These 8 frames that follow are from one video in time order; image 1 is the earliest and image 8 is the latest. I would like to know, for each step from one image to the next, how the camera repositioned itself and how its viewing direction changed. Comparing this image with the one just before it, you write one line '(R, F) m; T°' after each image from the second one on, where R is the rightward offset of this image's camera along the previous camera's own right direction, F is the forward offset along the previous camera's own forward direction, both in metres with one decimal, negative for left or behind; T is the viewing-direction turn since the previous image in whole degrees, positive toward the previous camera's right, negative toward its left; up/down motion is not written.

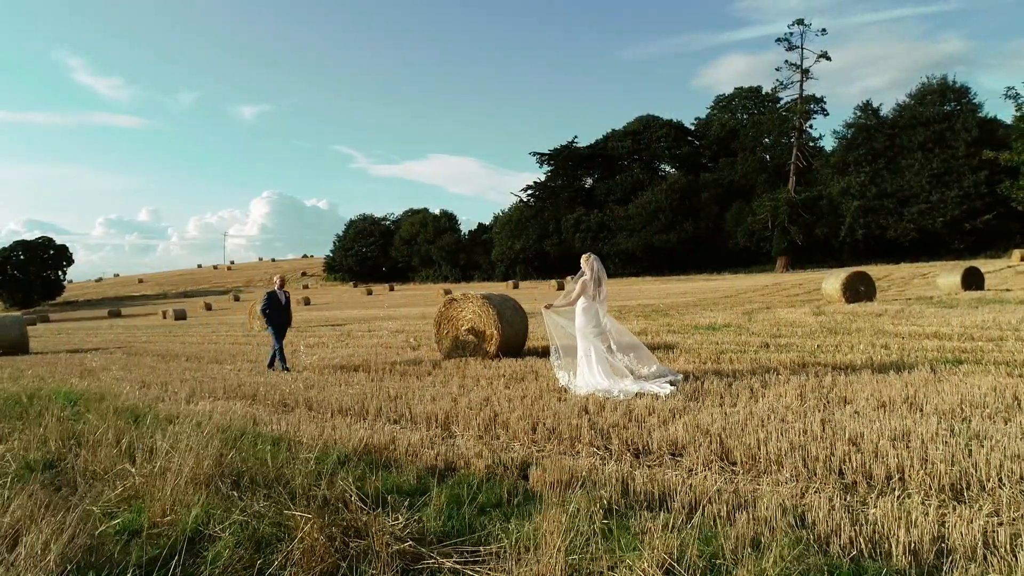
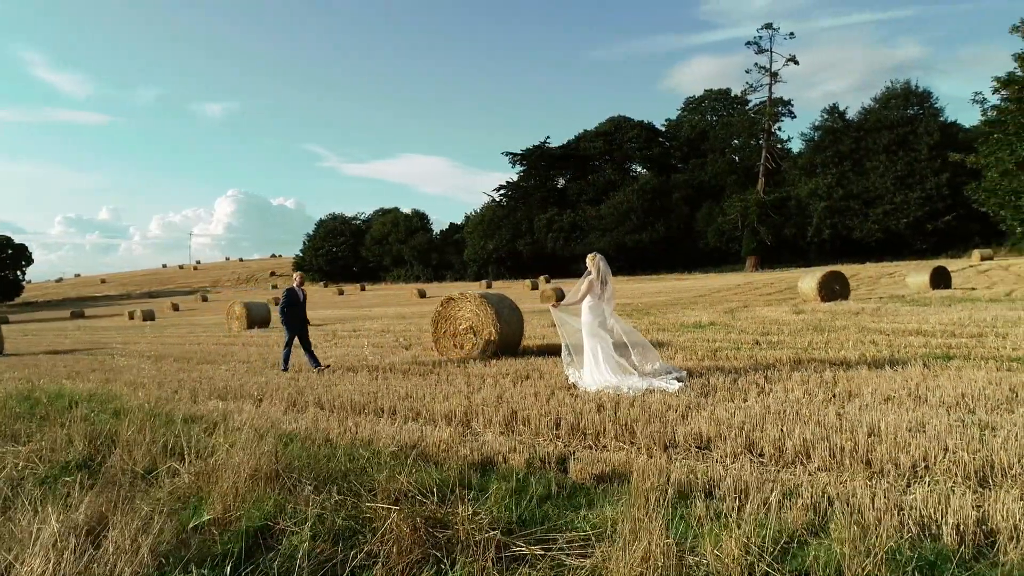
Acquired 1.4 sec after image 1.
(-0.4, -0.1) m; +2°
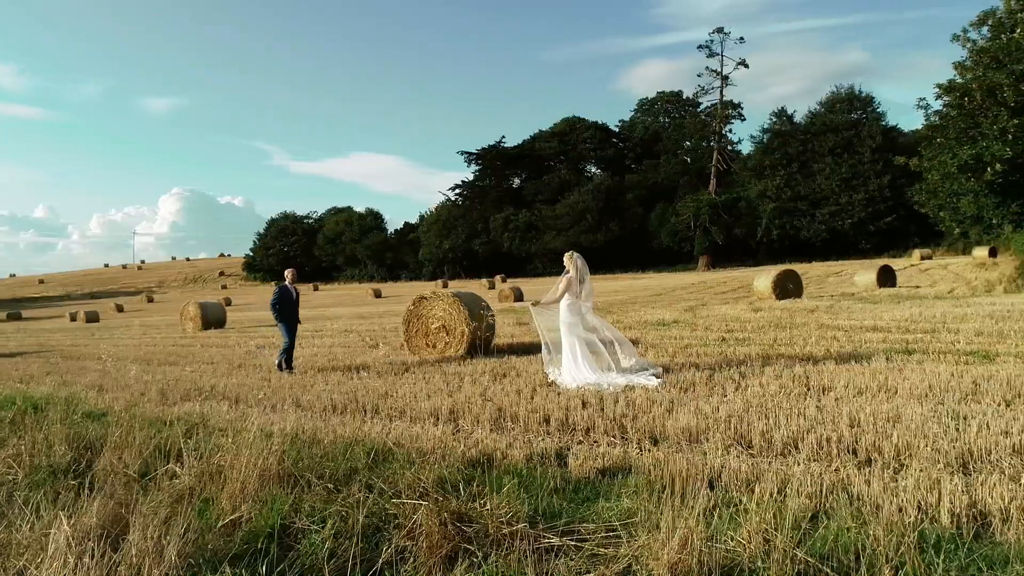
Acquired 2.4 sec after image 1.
(-0.3, 0.0) m; +4°
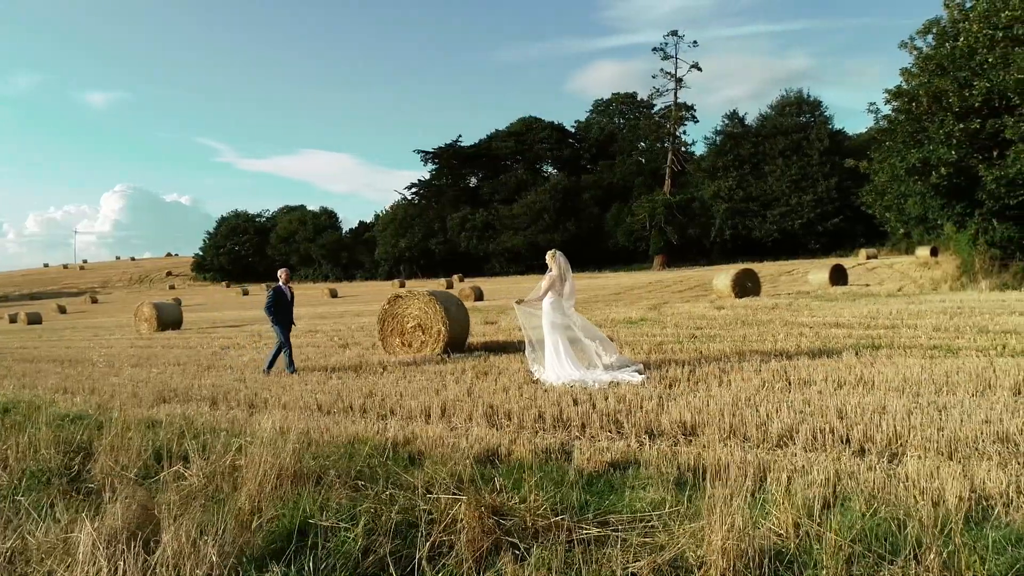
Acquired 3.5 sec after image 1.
(-0.3, 0.0) m; +4°
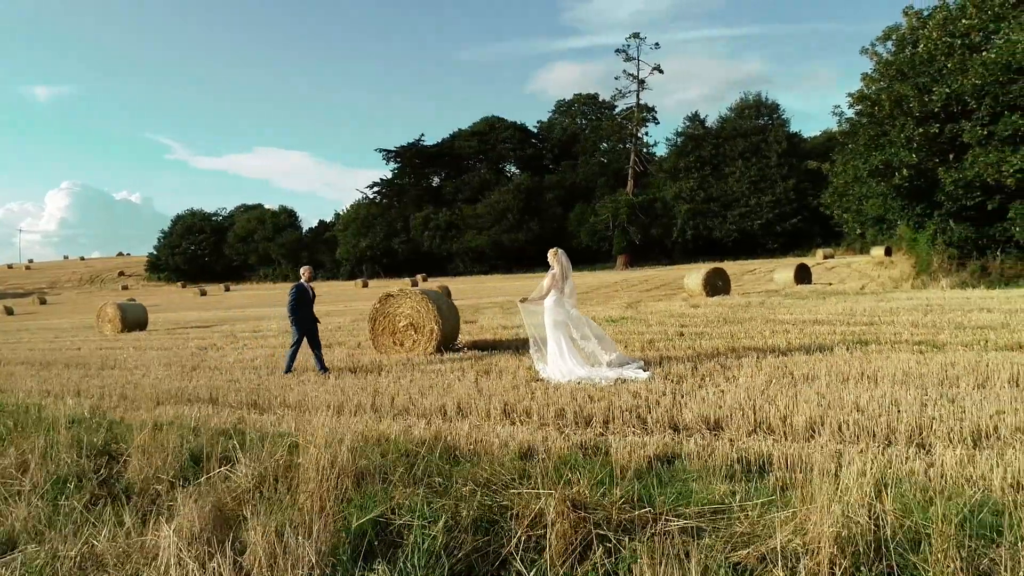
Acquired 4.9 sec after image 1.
(-0.5, 0.0) m; +3°
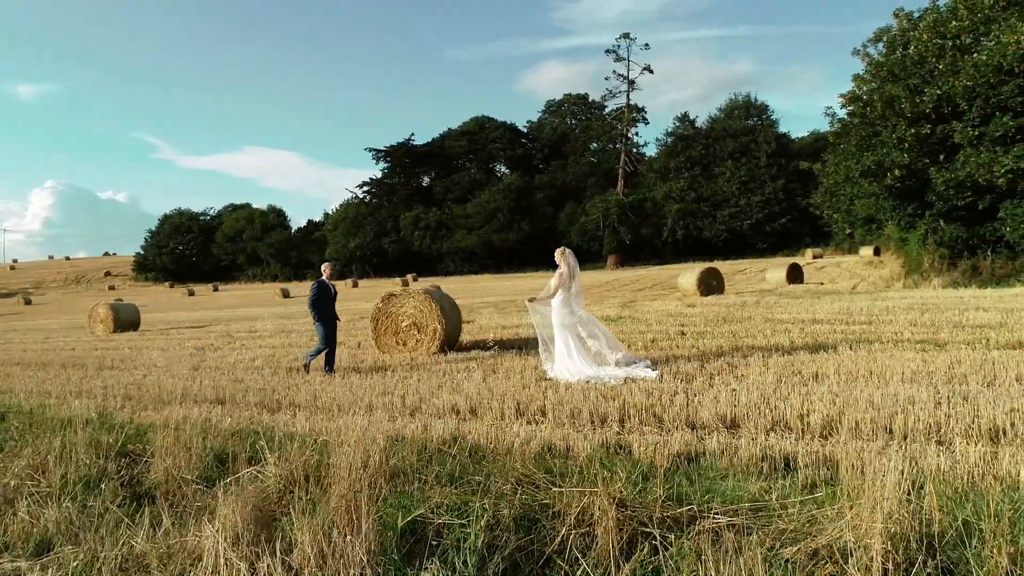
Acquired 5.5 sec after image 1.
(-0.2, 0.0) m; +1°
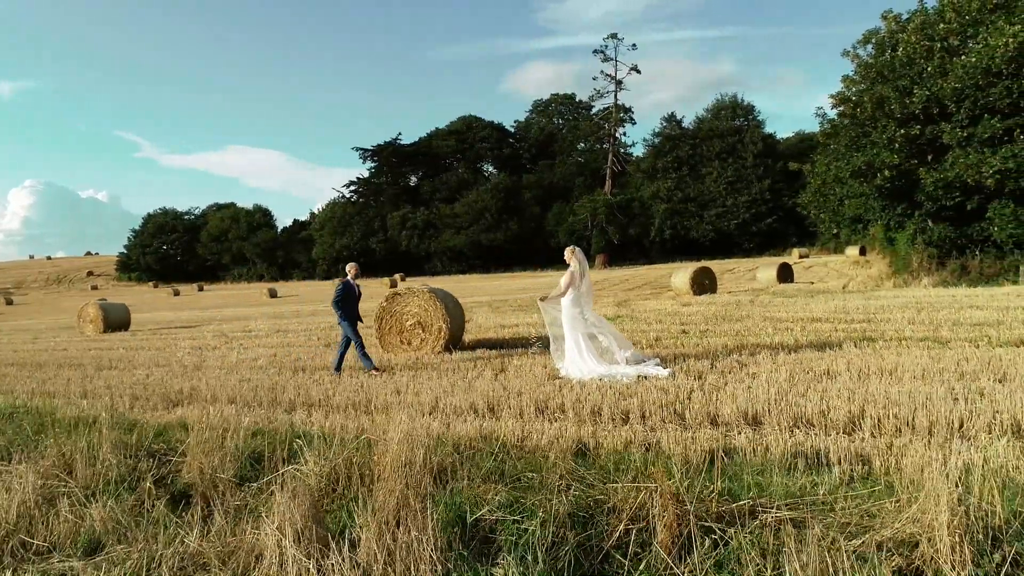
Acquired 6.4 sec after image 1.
(-0.3, 0.0) m; +1°
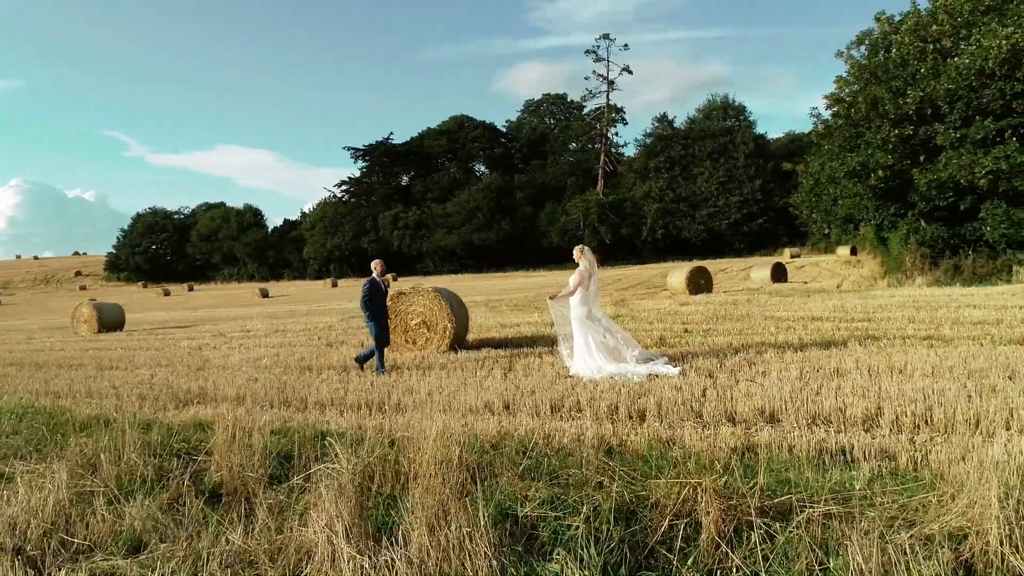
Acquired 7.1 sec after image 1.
(-0.2, 0.0) m; +1°
